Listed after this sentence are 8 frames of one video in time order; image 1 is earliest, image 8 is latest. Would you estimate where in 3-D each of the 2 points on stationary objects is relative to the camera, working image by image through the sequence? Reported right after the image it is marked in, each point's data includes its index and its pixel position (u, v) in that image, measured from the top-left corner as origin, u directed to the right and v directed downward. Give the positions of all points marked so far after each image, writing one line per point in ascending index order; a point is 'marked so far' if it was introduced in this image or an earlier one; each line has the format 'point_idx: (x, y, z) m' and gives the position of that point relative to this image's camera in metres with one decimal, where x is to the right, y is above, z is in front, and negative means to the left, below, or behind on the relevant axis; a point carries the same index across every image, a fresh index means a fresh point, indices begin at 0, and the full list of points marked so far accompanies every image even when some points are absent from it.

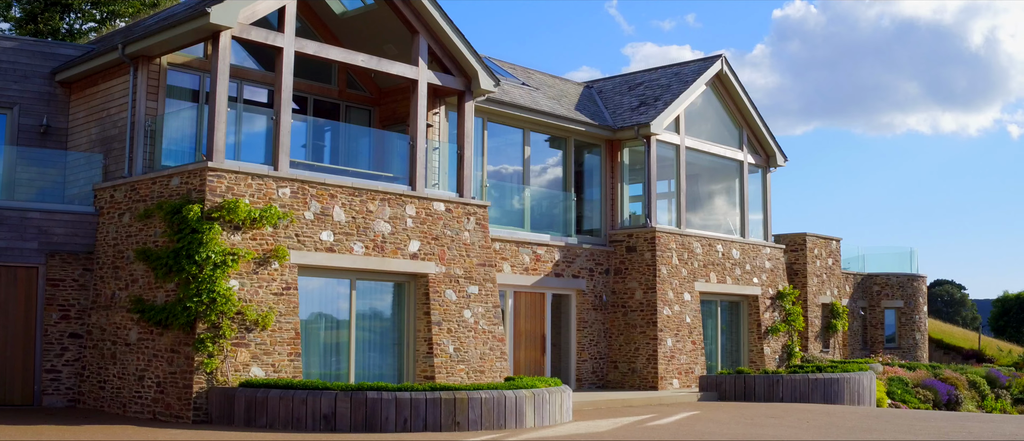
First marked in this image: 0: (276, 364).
0: (-2.6, -1.6, +15.7) m
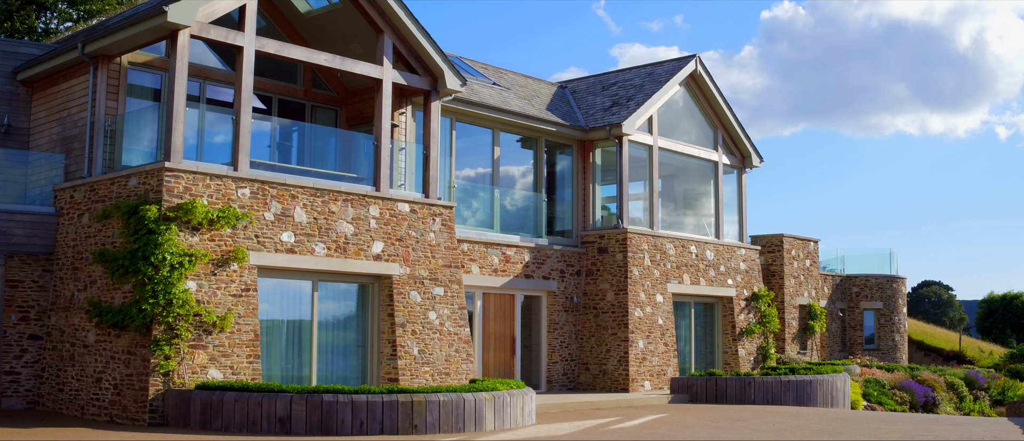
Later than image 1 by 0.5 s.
0: (-3.0, -1.6, +15.5) m
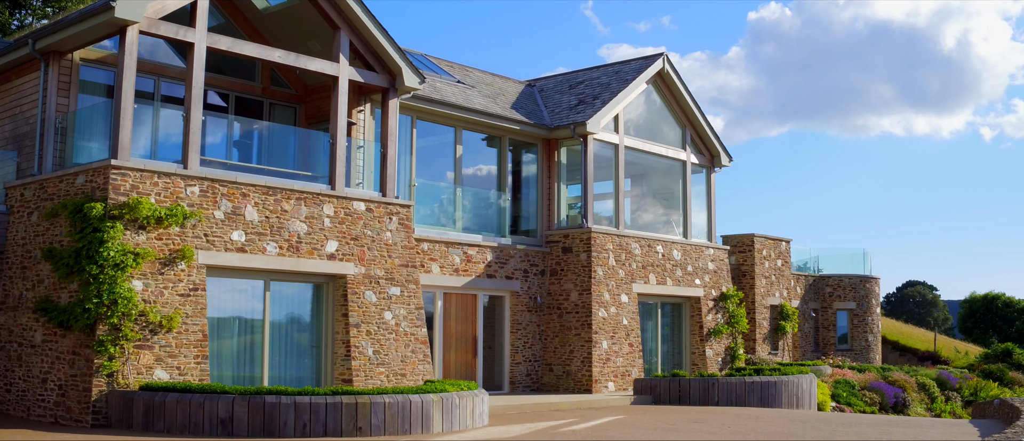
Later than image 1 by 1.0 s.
0: (-3.5, -1.6, +15.3) m
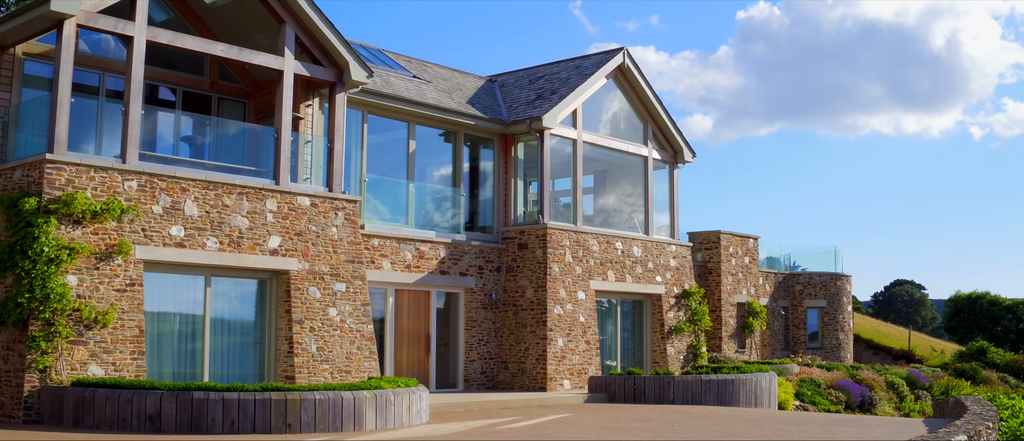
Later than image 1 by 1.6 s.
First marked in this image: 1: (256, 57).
0: (-4.2, -1.5, +15.1) m
1: (-3.0, +1.9, +16.7) m
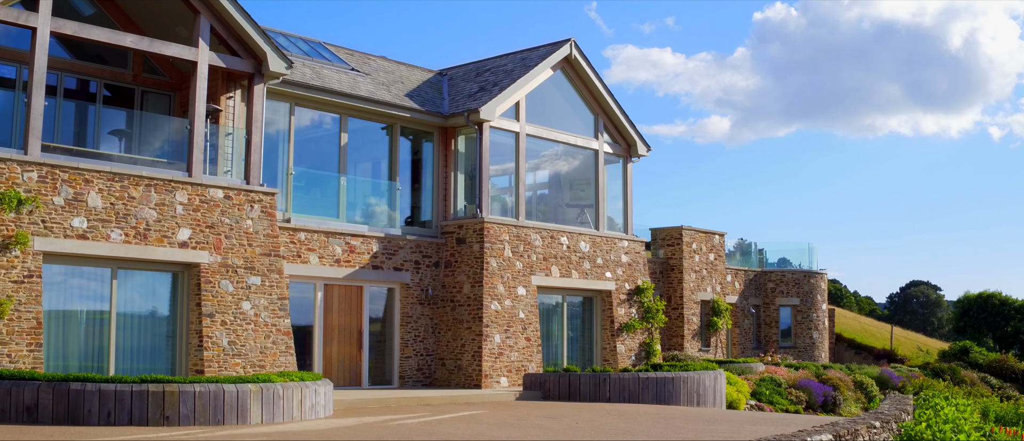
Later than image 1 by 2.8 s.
0: (-5.2, -1.4, +15.0) m
1: (-4.0, +2.0, +16.6) m
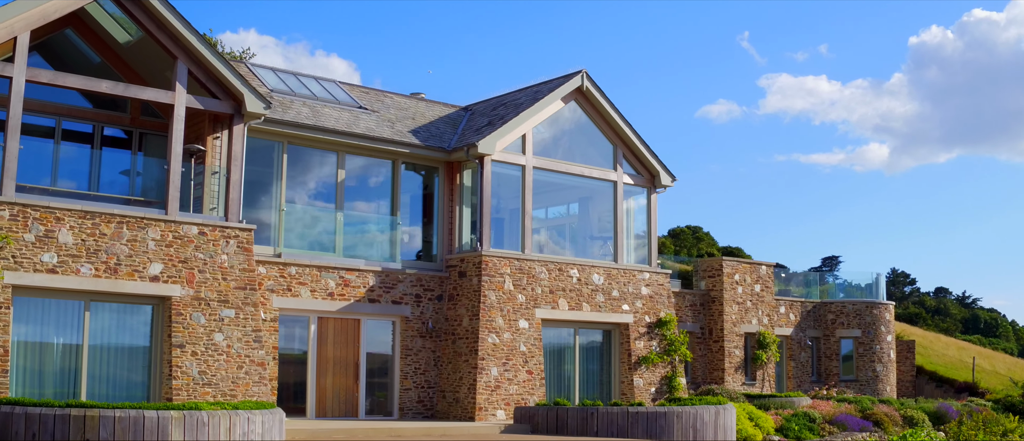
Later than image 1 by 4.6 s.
0: (-5.9, -1.8, +16.0) m
1: (-4.5, +1.6, +17.4) m
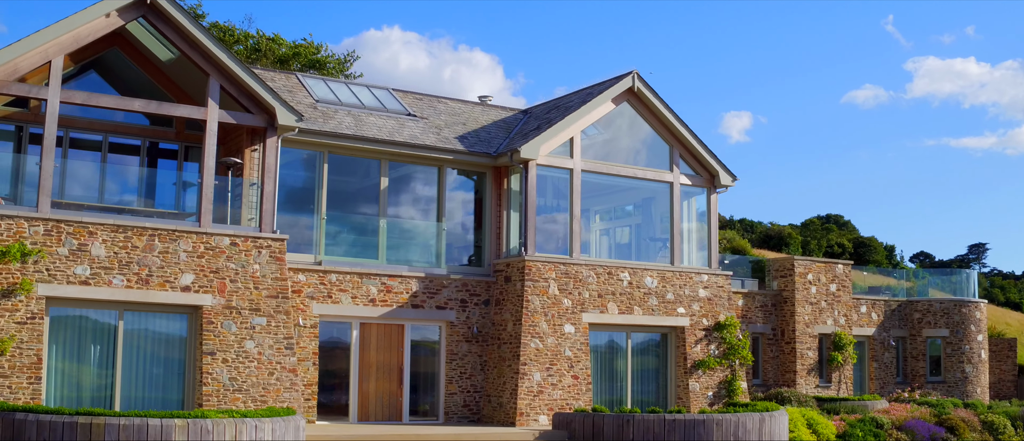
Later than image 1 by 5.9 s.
0: (-5.8, -2.0, +16.7) m
1: (-4.2, +1.4, +18.0) m
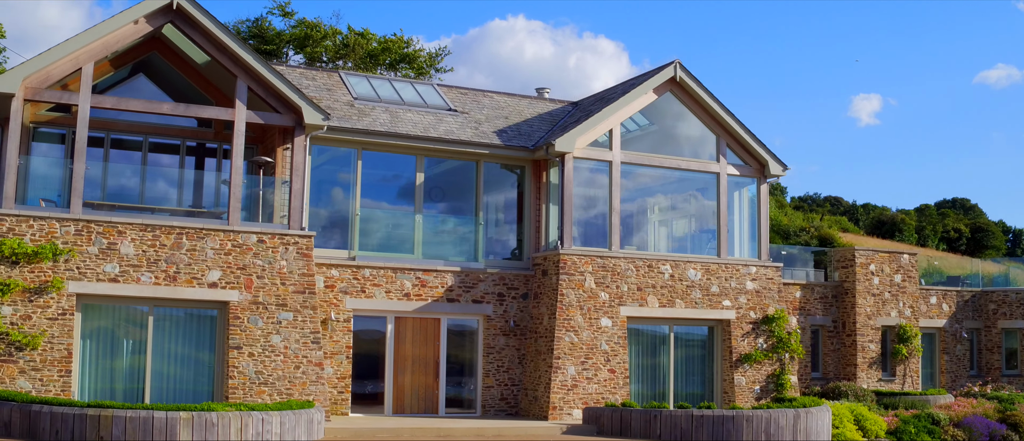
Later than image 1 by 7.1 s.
0: (-5.6, -2.0, +17.4) m
1: (-4.0, +1.4, +18.4) m
